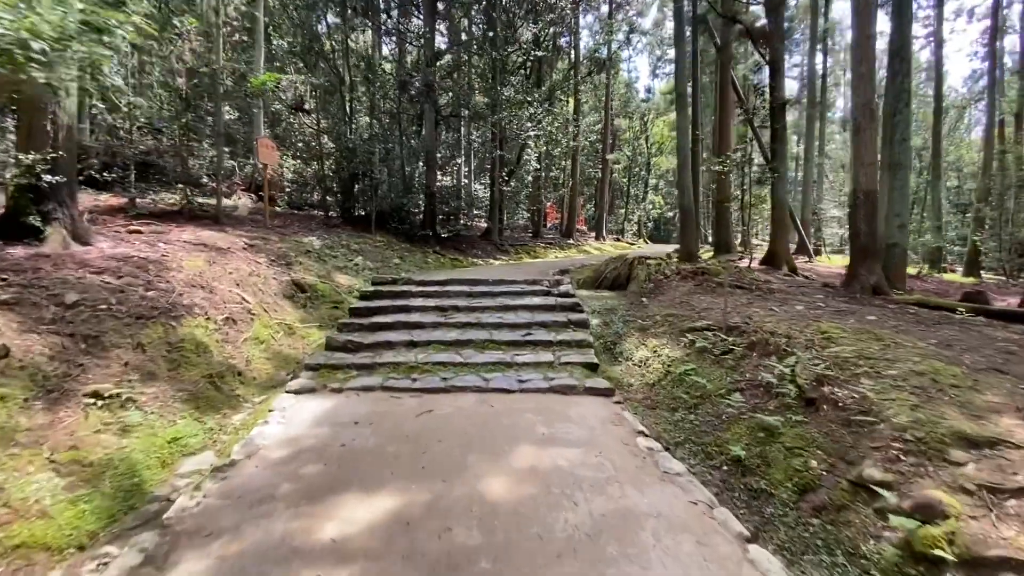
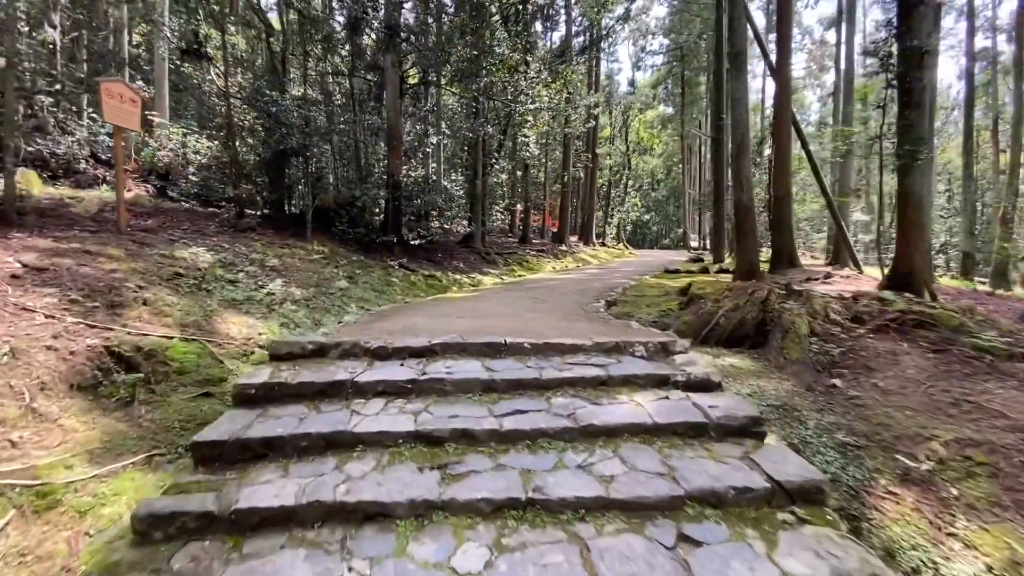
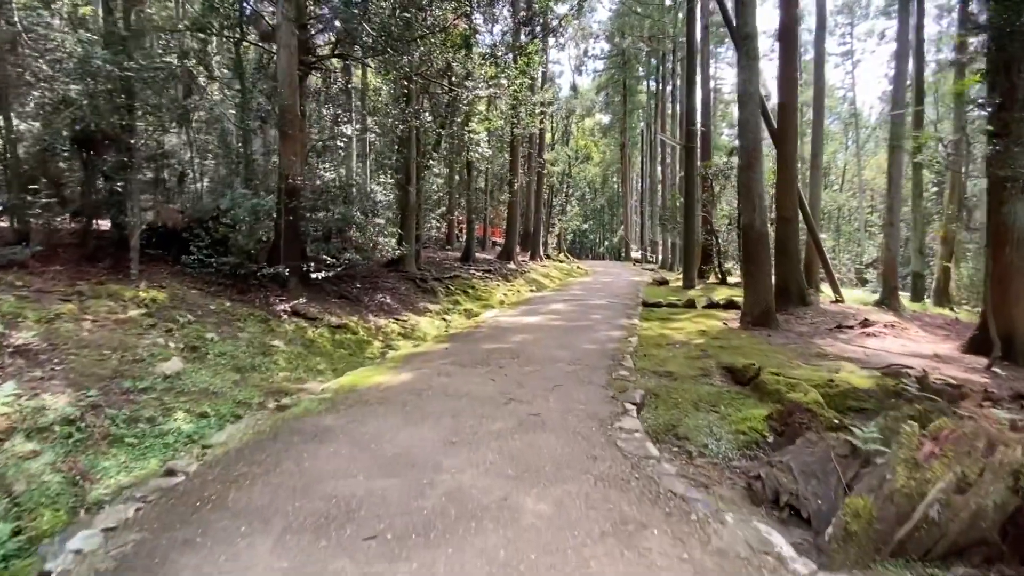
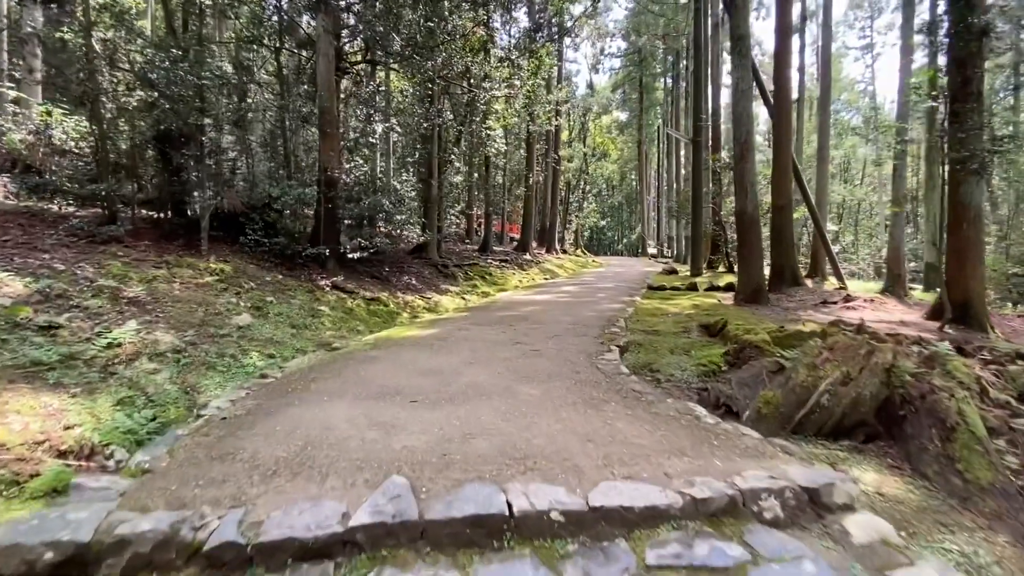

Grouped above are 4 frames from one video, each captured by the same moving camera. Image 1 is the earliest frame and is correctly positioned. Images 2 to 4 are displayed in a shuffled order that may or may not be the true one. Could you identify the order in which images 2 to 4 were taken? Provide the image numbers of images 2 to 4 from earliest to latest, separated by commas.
2, 4, 3
